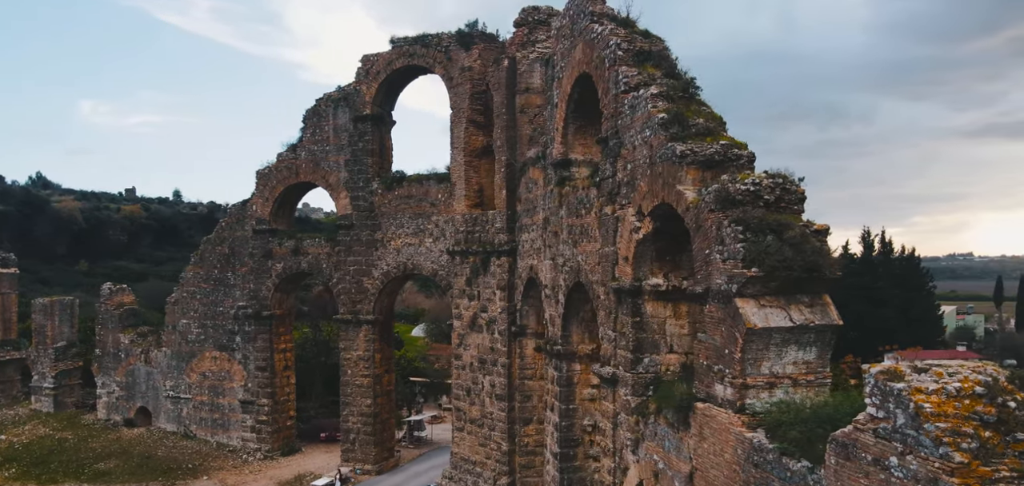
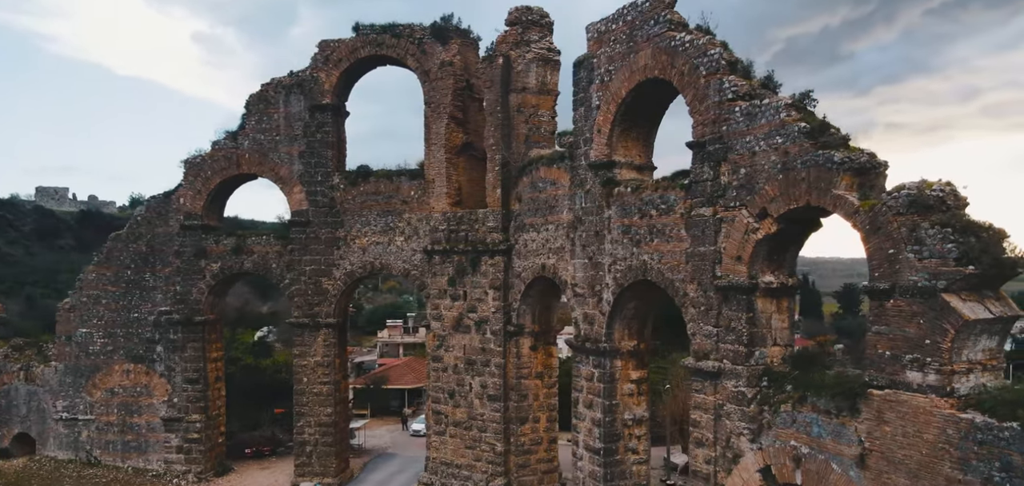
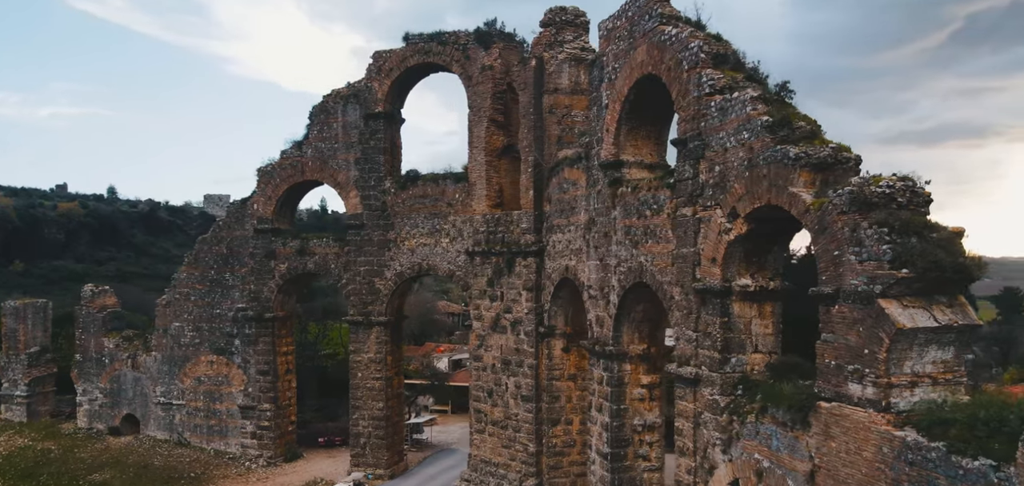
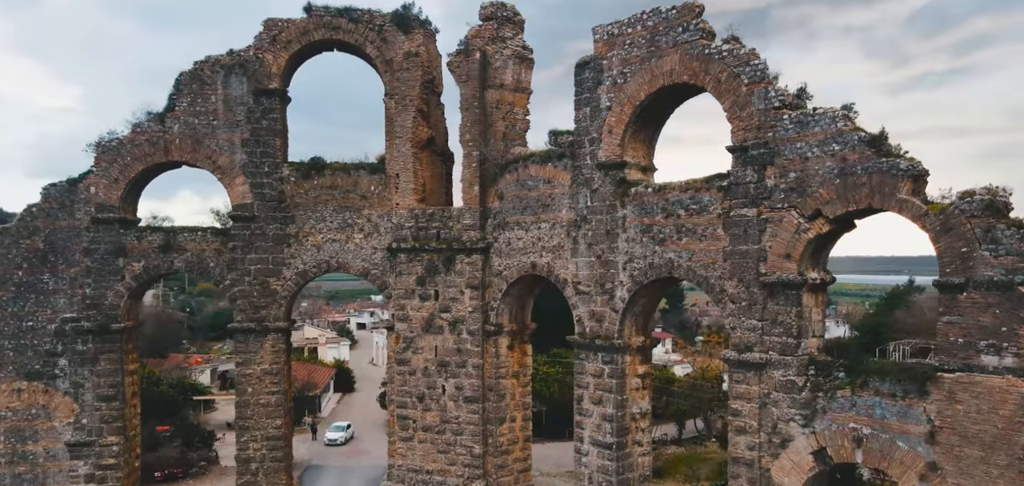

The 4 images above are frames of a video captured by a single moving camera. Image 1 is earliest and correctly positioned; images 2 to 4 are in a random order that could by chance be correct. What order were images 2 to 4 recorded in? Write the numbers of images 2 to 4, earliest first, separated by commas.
3, 2, 4
